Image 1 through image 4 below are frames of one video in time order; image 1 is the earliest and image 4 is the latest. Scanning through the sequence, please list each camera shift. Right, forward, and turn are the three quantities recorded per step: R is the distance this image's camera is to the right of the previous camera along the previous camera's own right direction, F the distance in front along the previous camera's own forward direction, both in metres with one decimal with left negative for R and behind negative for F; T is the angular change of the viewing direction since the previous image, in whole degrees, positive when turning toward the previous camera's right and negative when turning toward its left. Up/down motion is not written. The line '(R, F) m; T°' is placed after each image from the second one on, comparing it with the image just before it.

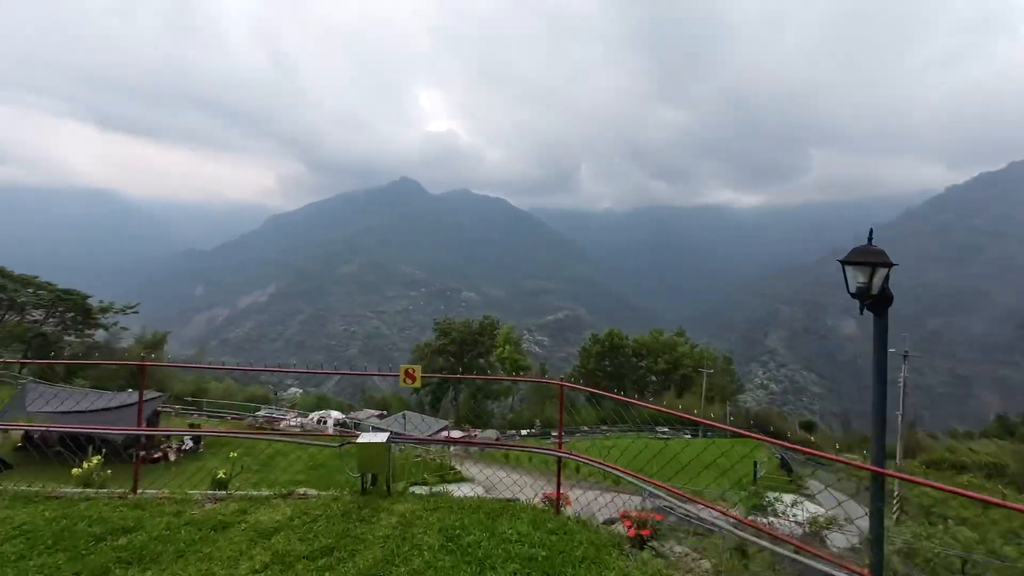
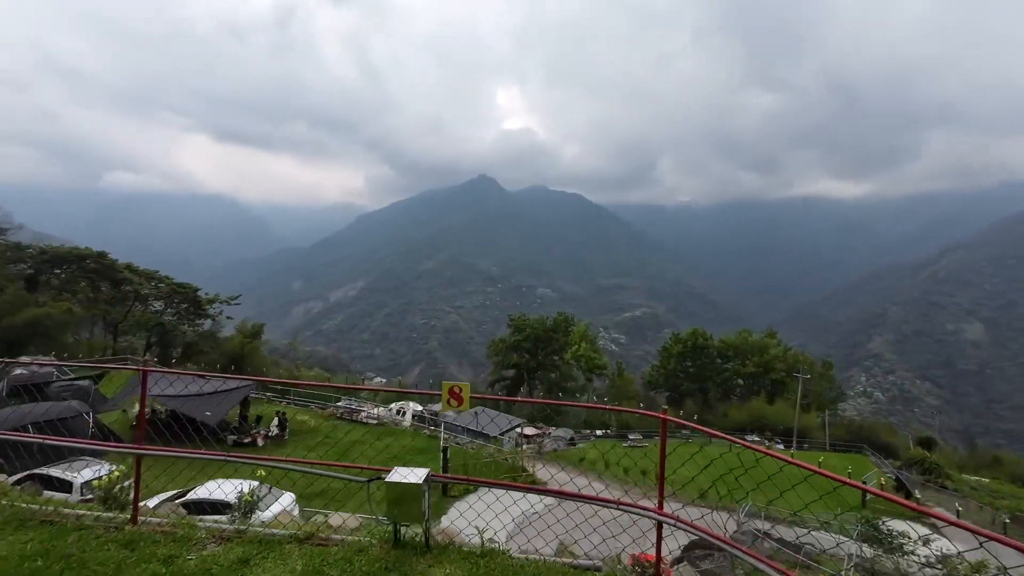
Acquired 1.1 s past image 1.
(0.0, +0.7) m; -9°
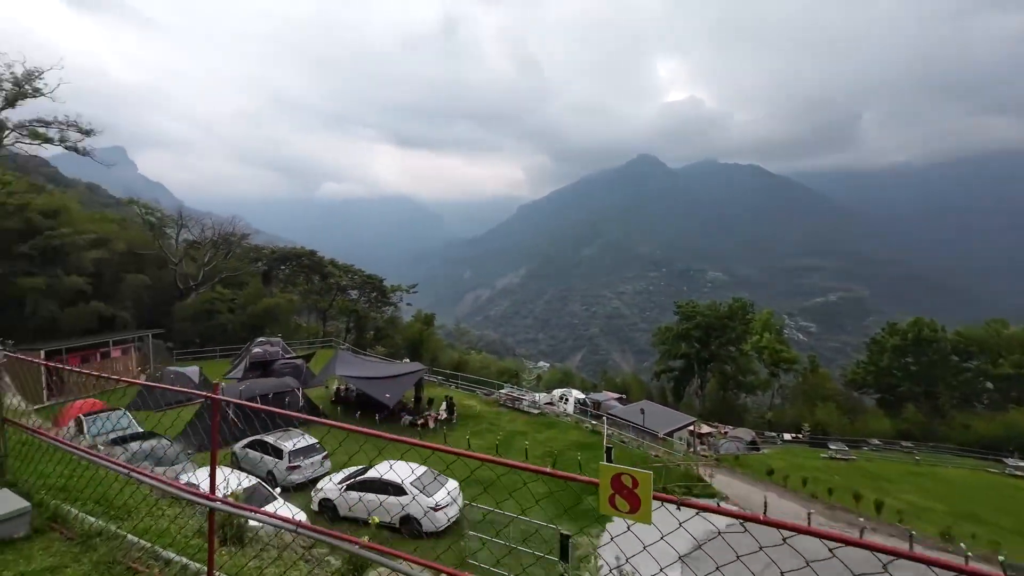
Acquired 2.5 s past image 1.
(-0.1, +1.0) m; -19°
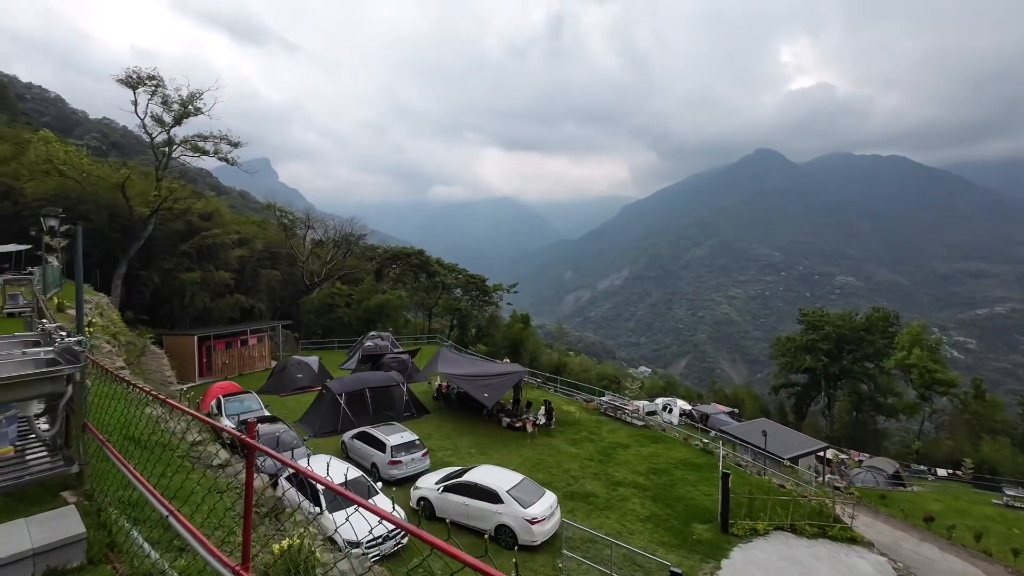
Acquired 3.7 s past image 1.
(-0.1, +0.5) m; -12°
